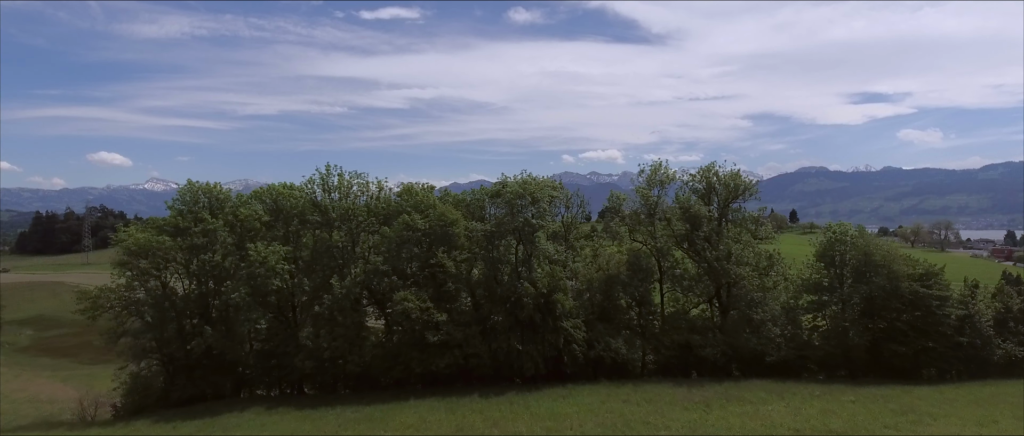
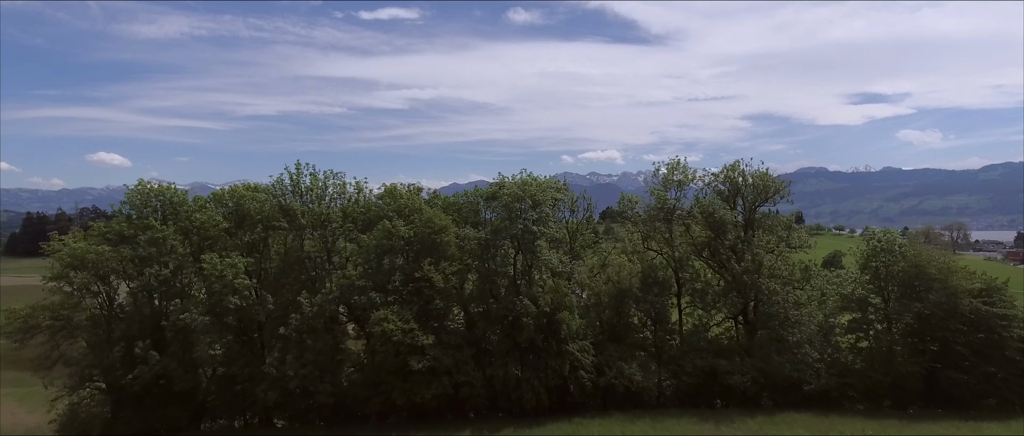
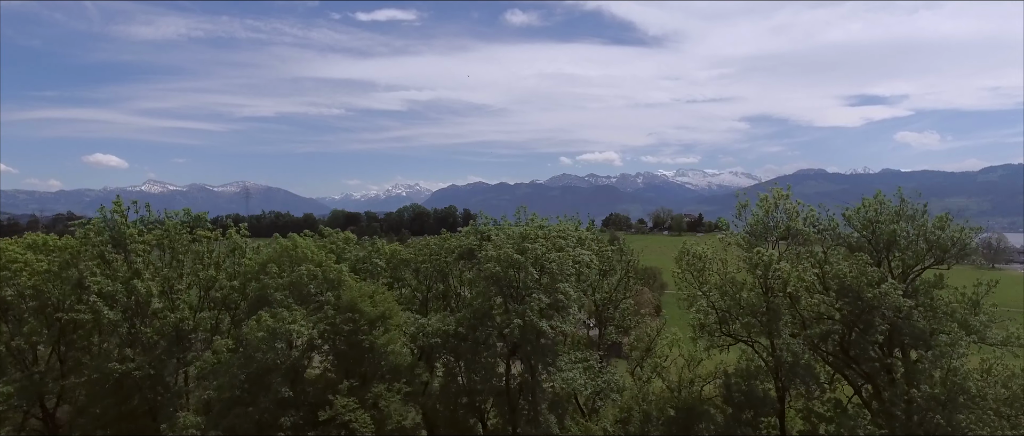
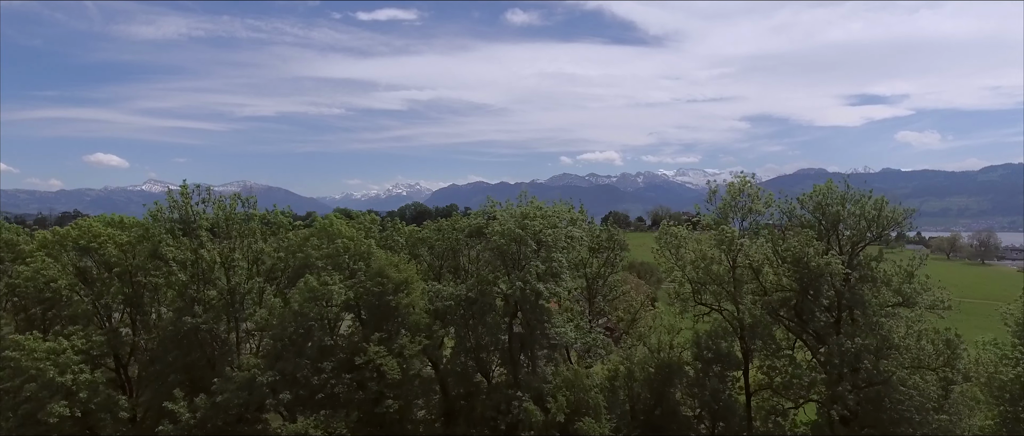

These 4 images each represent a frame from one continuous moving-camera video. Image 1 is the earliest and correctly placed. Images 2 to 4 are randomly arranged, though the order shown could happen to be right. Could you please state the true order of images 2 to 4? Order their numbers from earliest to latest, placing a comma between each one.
2, 4, 3
